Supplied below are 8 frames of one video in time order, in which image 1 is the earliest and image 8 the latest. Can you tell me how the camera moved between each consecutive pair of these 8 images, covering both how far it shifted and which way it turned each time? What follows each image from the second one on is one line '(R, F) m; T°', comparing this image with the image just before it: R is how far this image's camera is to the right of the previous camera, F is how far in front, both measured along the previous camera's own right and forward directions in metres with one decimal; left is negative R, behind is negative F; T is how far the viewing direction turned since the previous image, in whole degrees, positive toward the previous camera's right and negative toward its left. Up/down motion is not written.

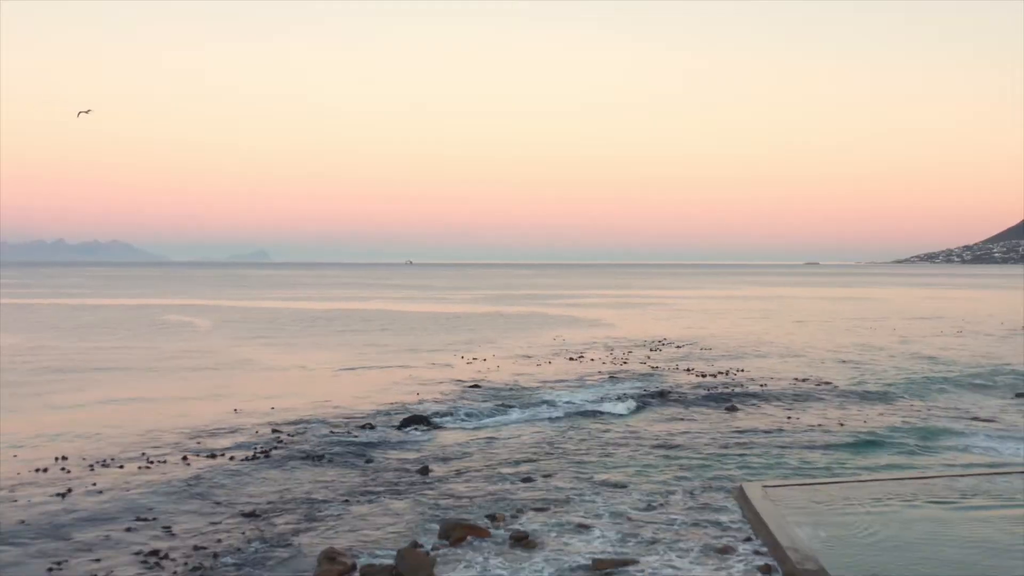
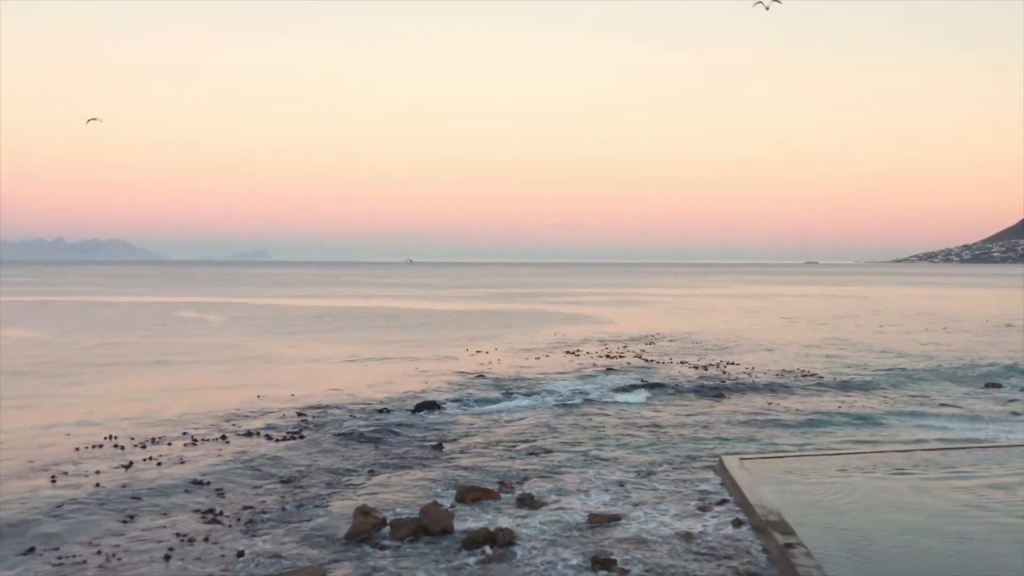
(-0.1, -2.1) m; 0°
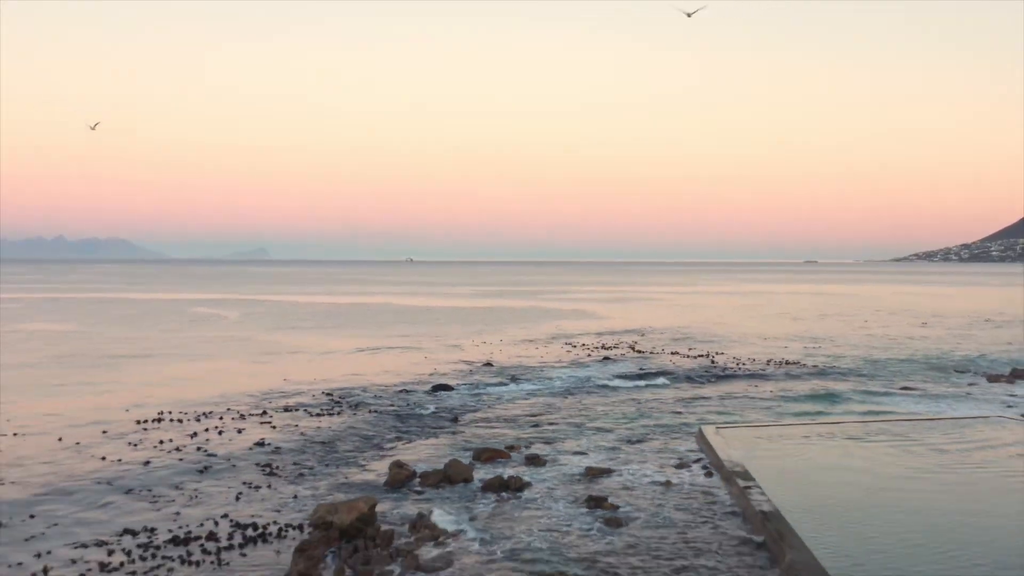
(-0.2, -2.9) m; 0°
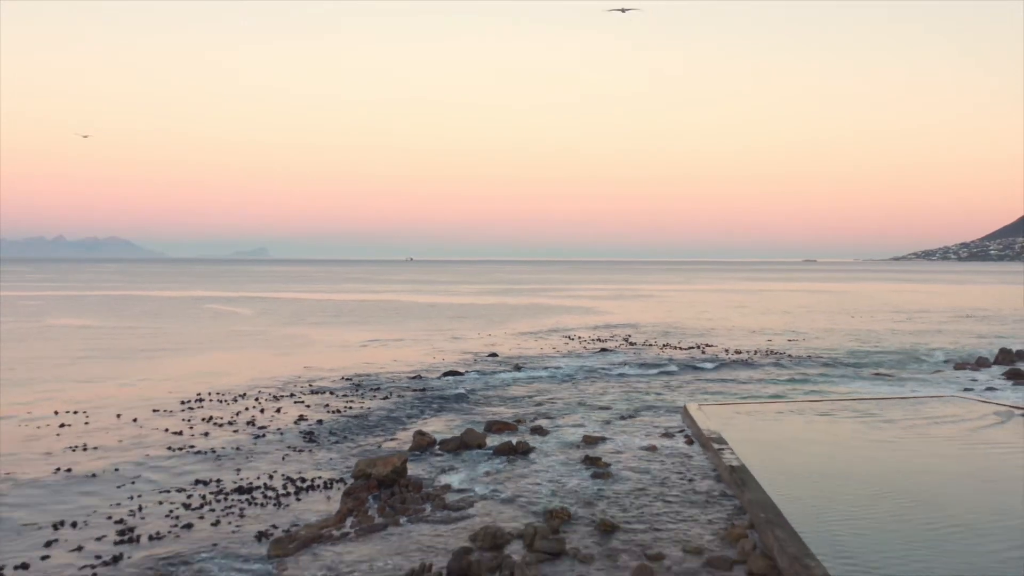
(-0.2, -2.8) m; 0°
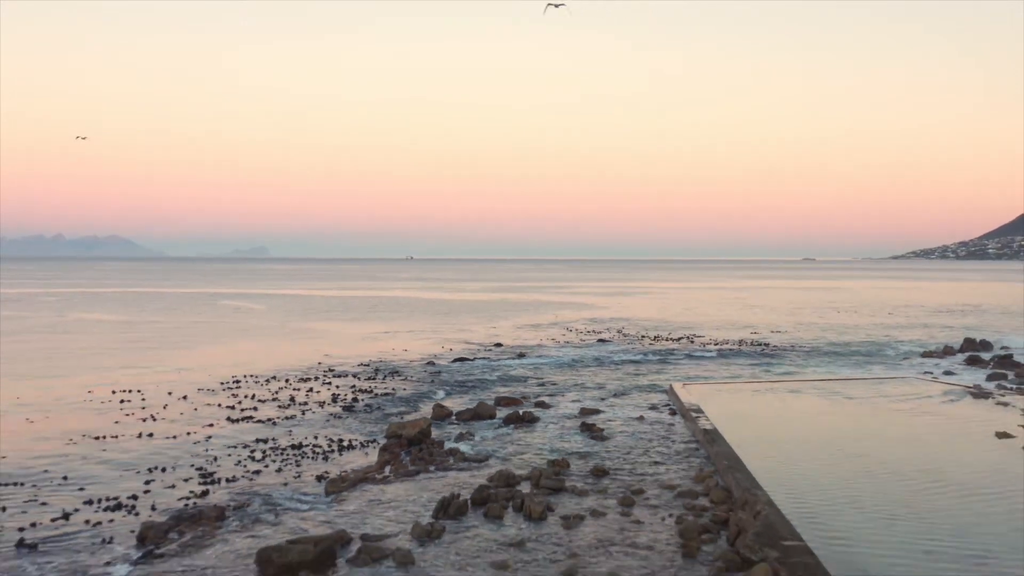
(-0.2, -3.1) m; 0°
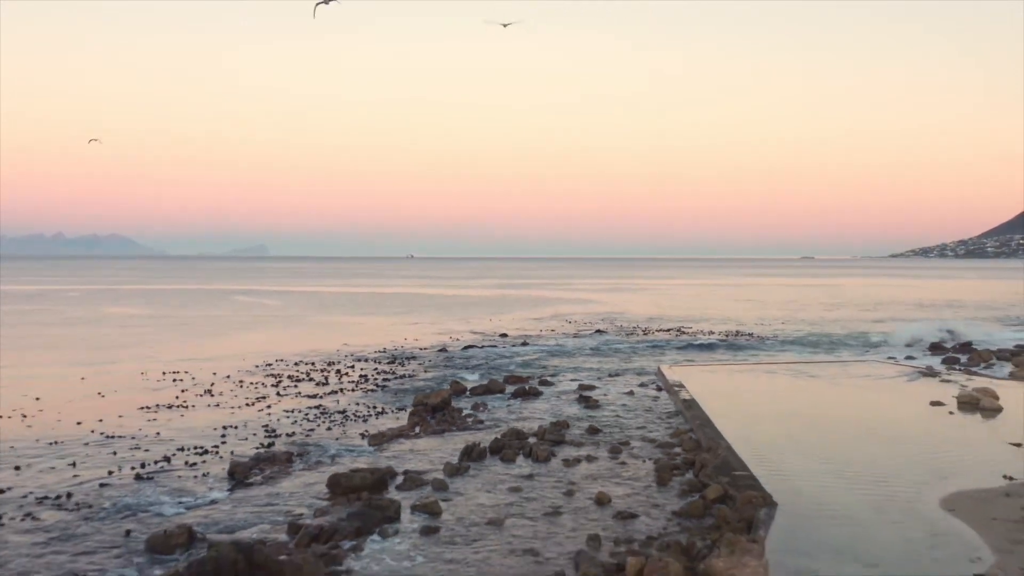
(-0.2, -3.5) m; 0°
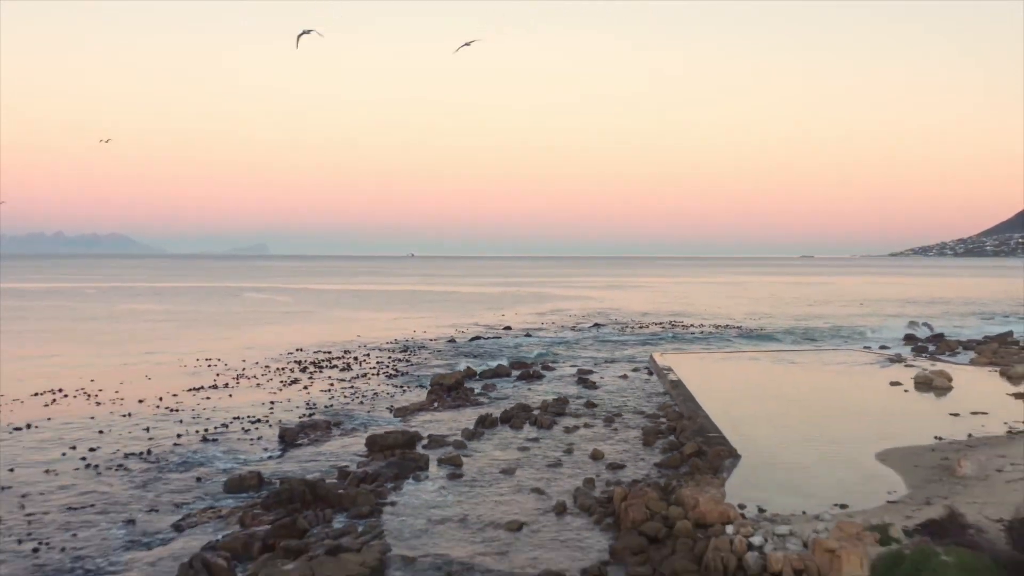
(-0.2, -2.9) m; 0°
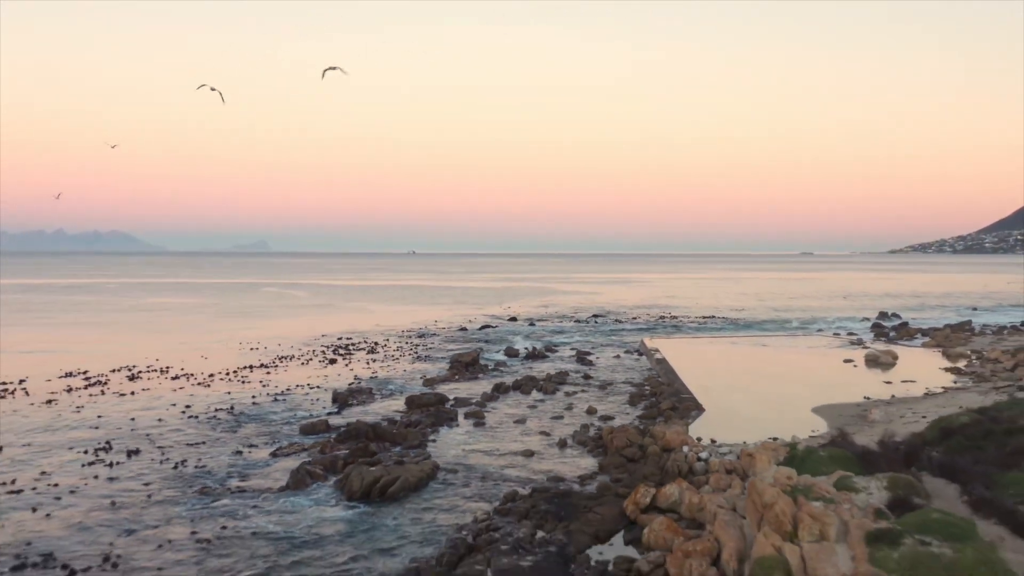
(-0.3, -4.3) m; 0°
